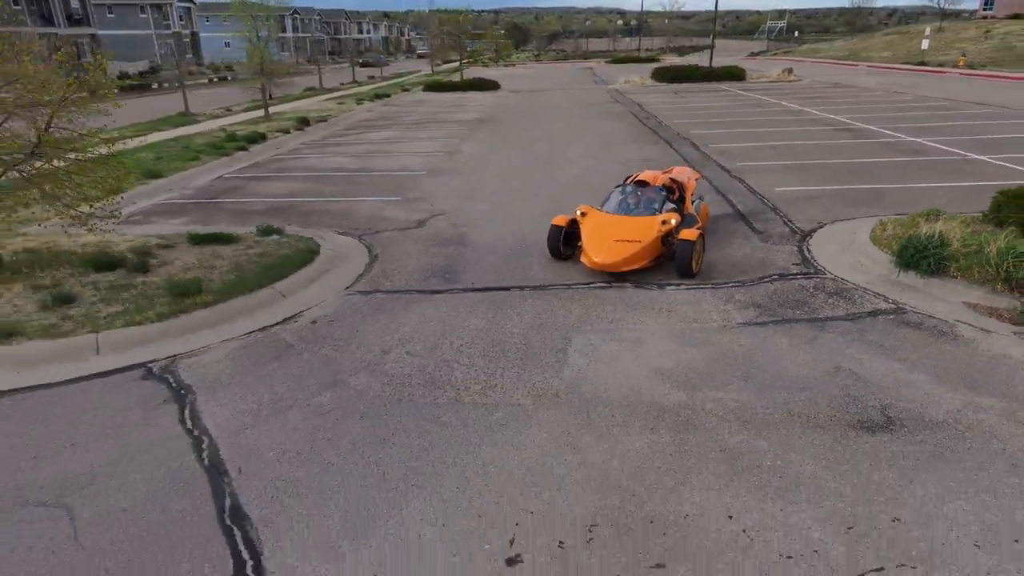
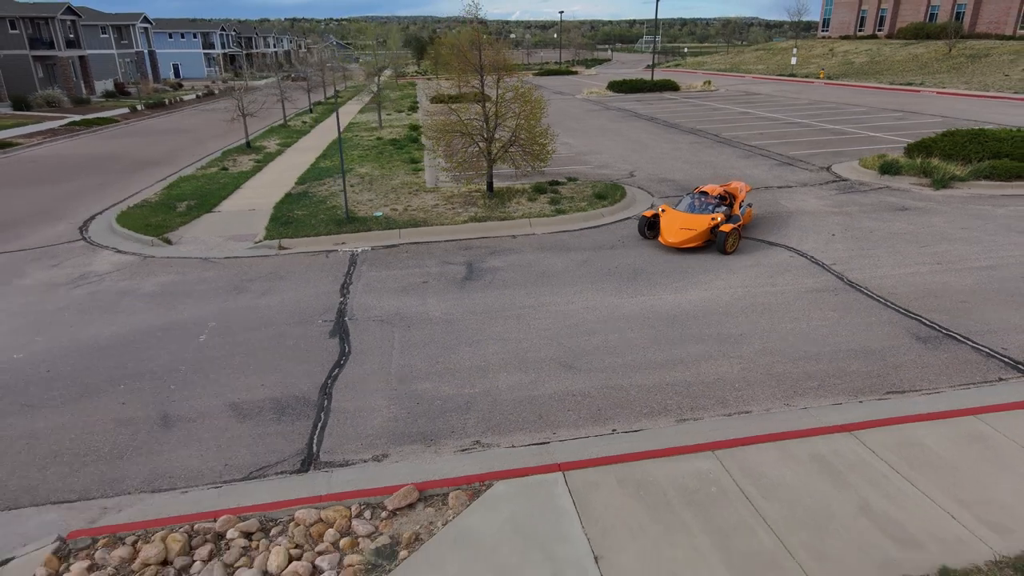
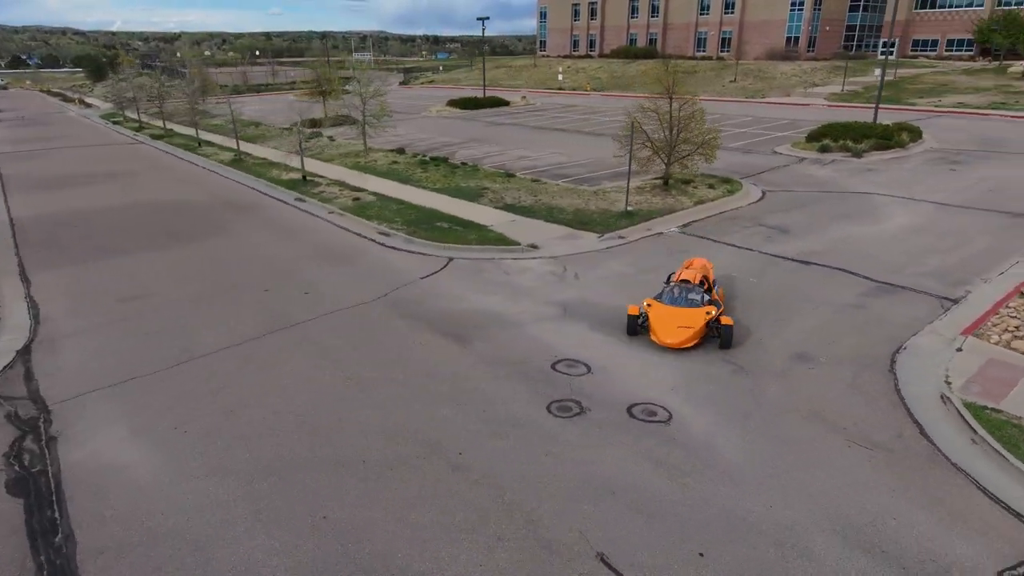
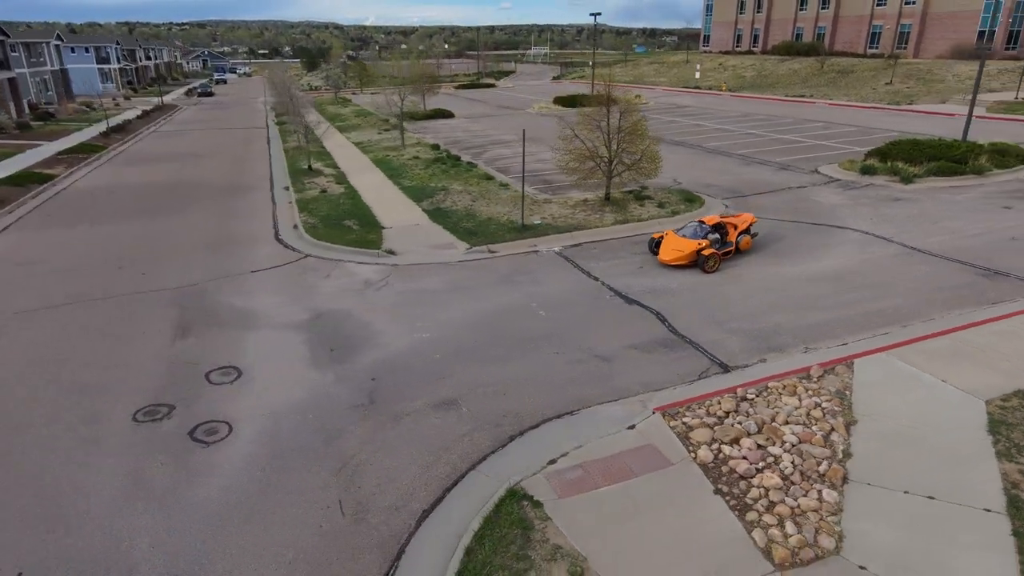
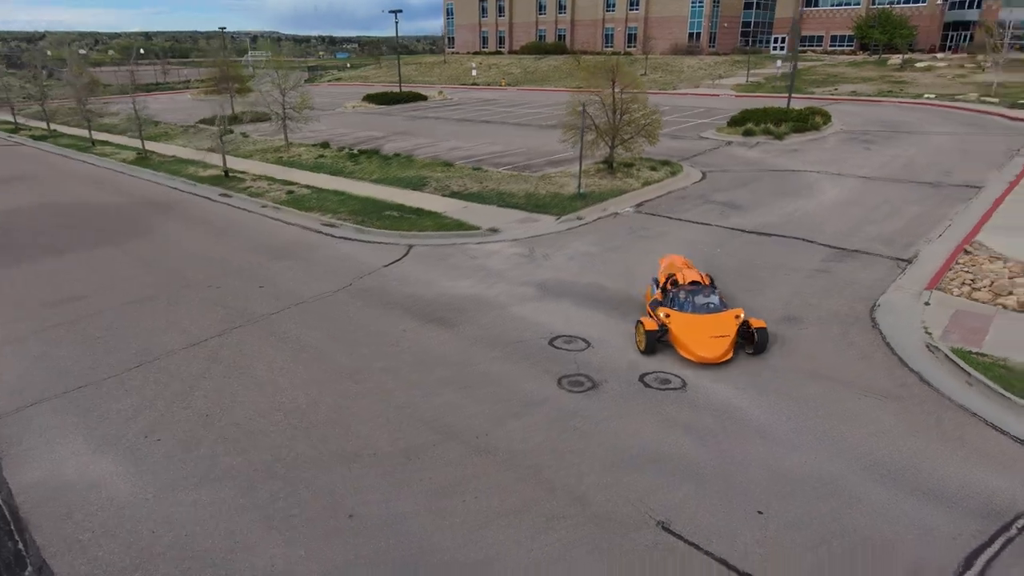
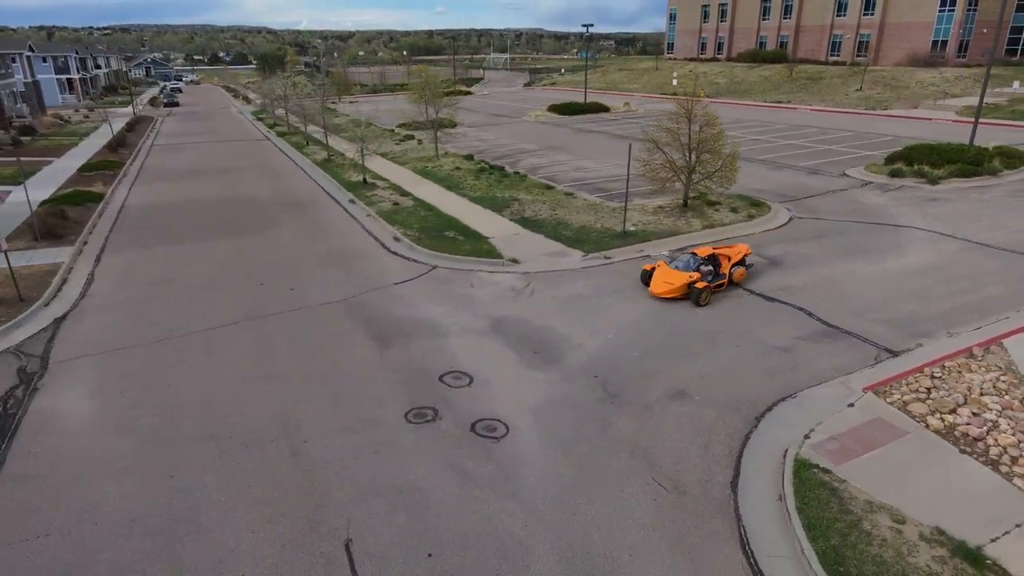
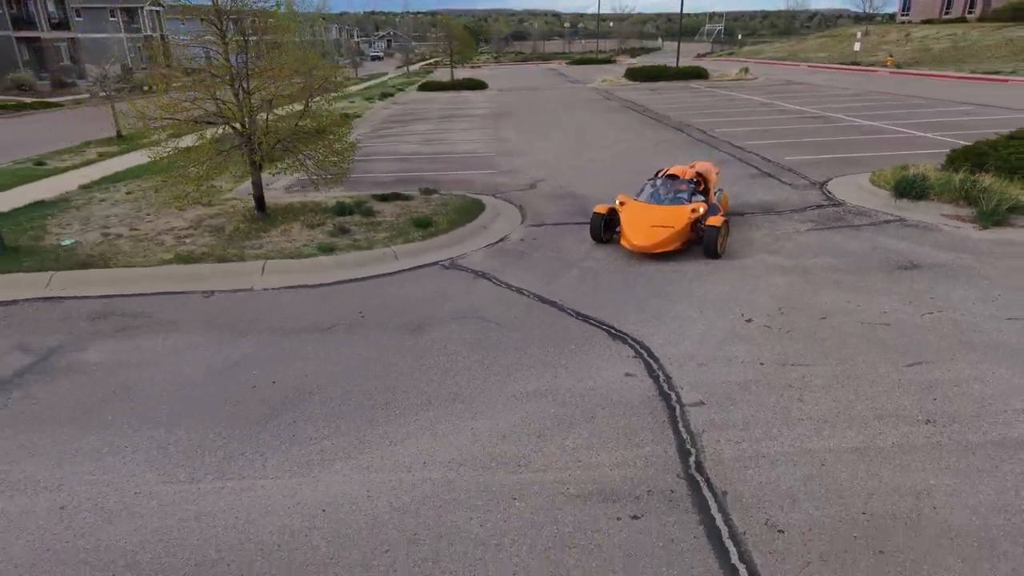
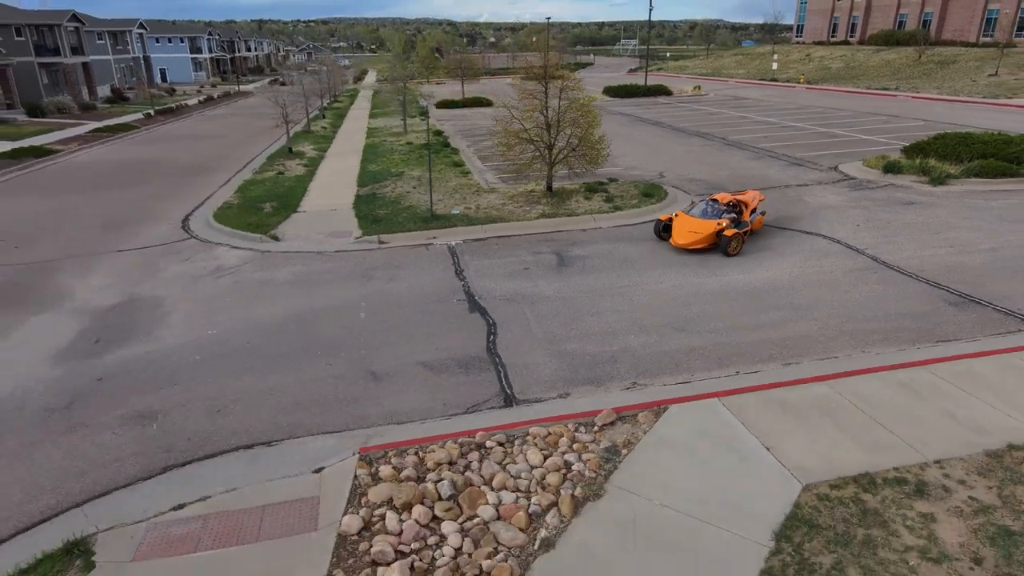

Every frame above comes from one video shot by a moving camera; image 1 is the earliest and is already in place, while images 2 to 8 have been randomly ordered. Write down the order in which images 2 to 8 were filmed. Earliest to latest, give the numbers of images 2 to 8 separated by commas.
7, 2, 8, 4, 6, 3, 5
